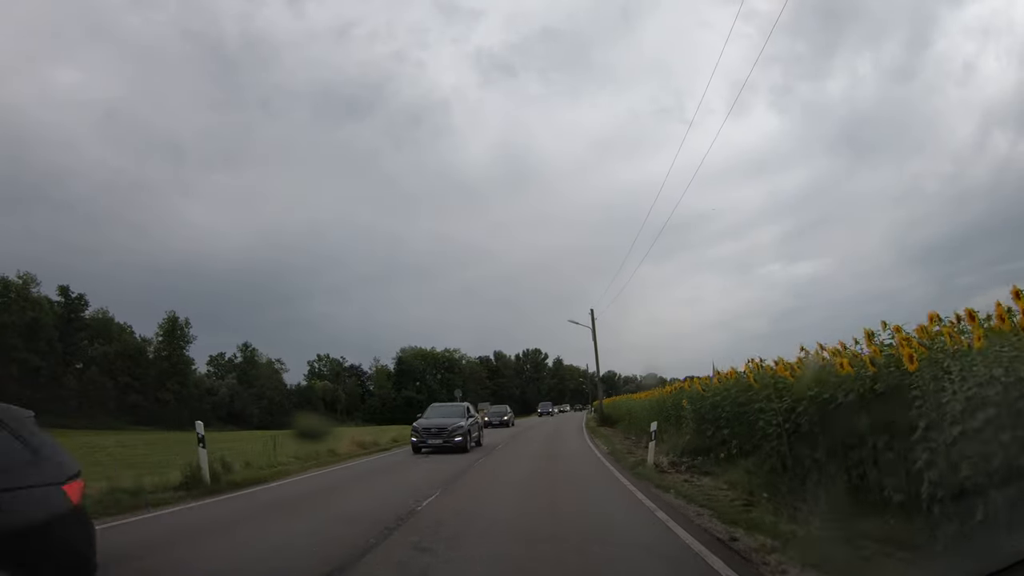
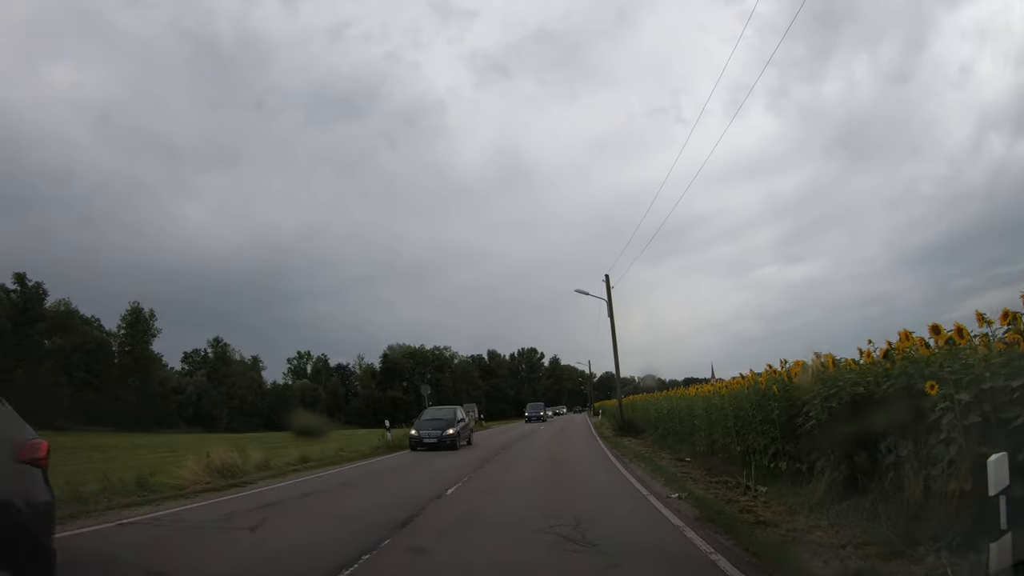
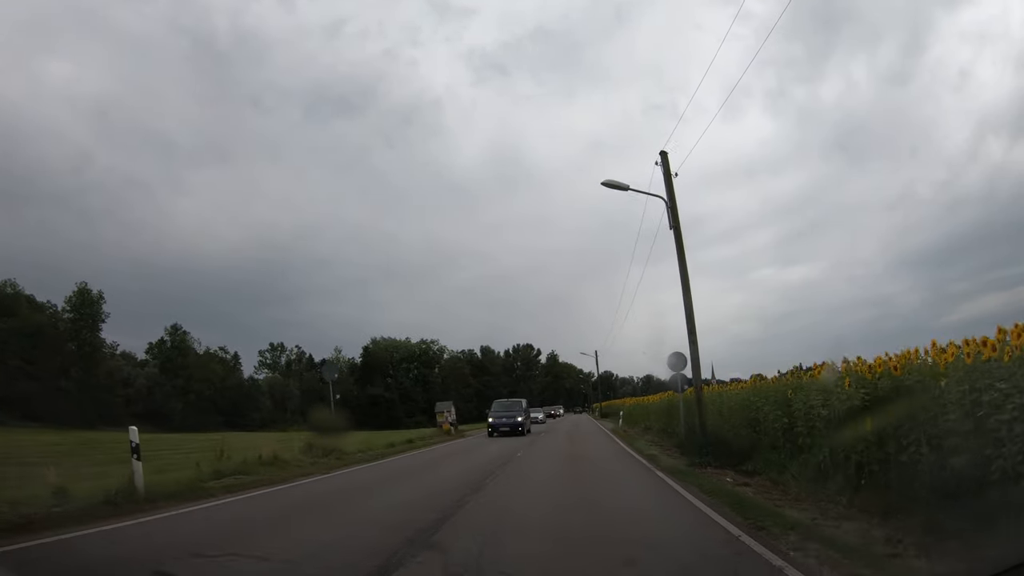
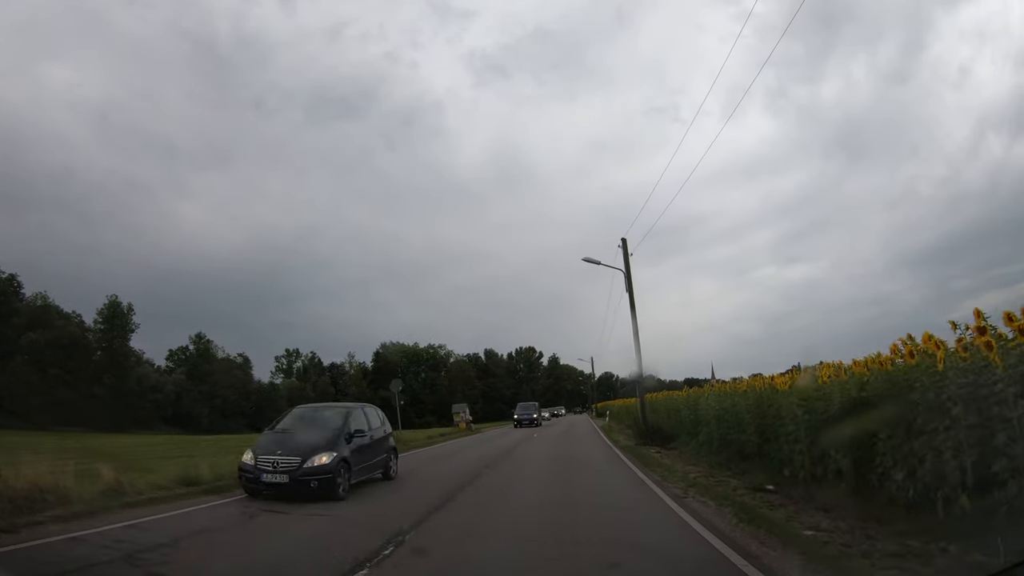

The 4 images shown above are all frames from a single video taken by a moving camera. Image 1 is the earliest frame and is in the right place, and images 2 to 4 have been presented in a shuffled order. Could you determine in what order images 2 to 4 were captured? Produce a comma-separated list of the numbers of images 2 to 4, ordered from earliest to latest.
2, 4, 3
